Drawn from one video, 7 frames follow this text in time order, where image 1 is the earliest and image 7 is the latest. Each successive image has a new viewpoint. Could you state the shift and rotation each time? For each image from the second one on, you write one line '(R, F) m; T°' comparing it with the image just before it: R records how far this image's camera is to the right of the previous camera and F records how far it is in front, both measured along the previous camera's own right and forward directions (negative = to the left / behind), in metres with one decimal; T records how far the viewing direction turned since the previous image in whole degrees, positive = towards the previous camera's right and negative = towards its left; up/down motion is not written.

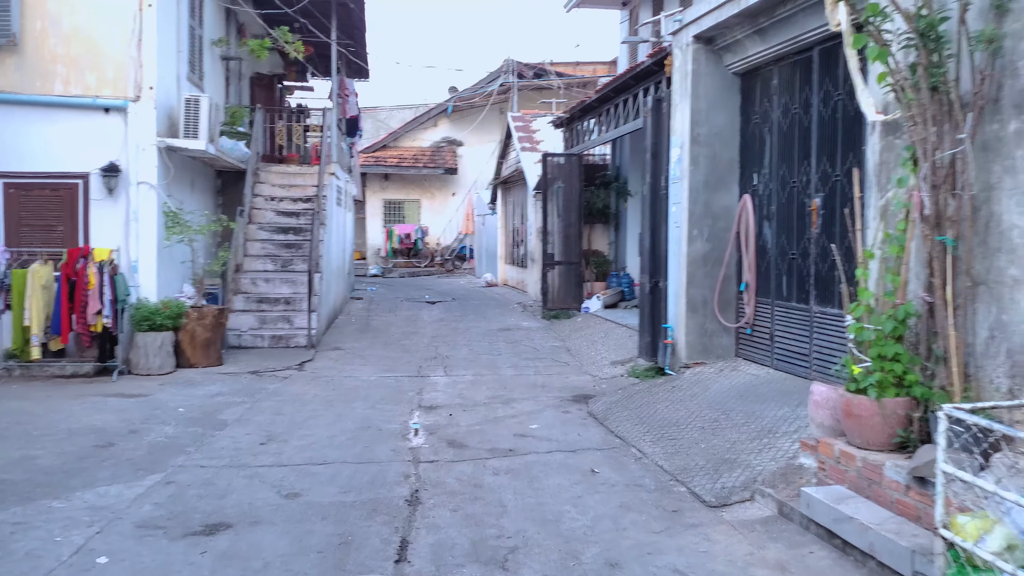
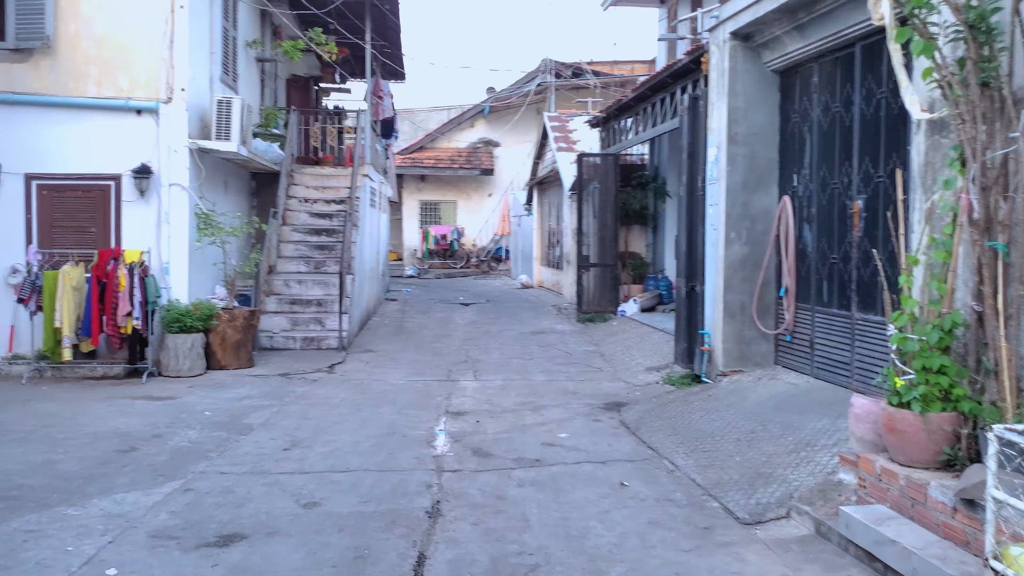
(+0.1, +0.2) m; -2°
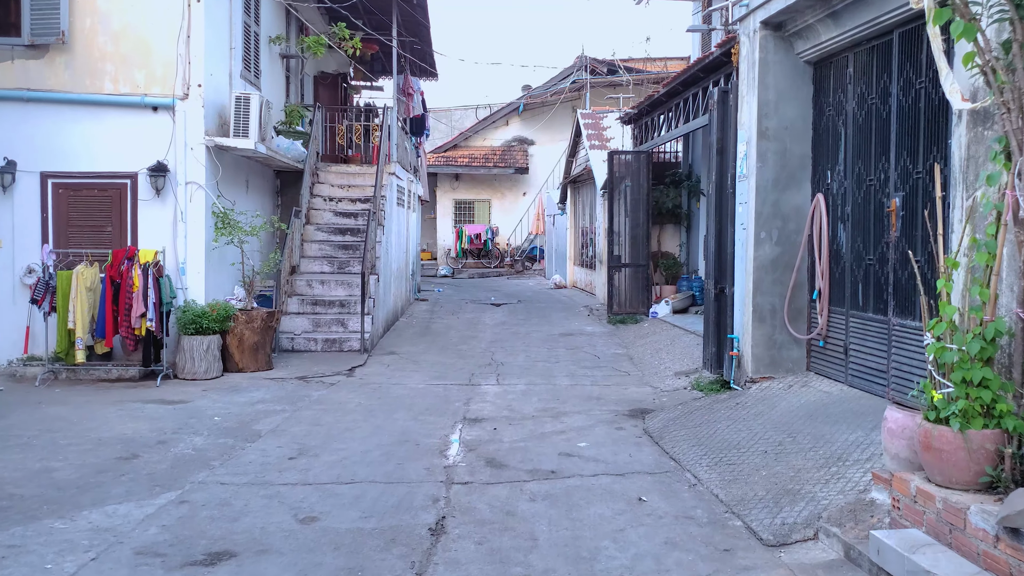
(+0.1, +0.3) m; -2°
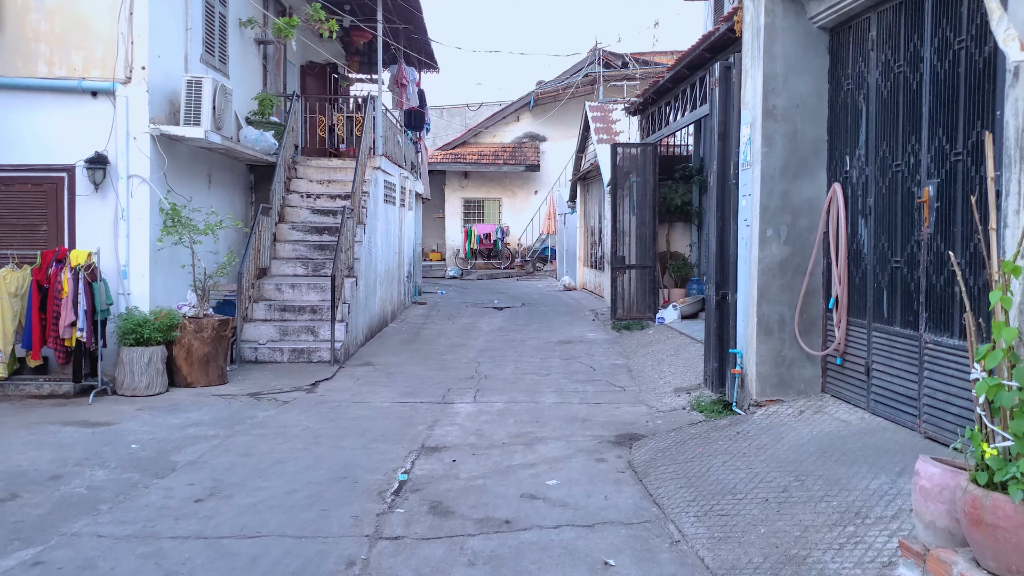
(+0.3, +0.9) m; -1°
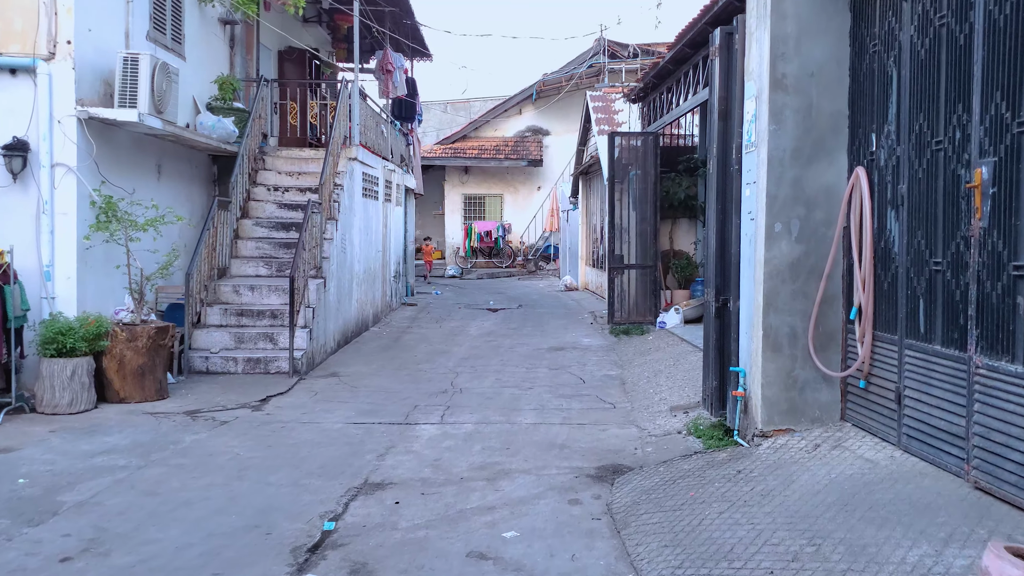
(+0.2, +0.9) m; -1°
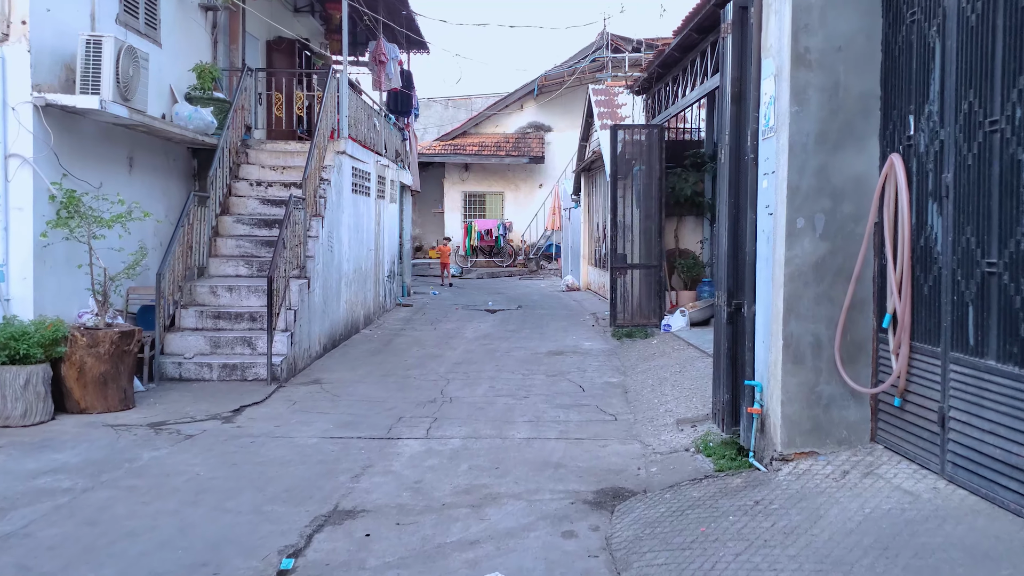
(+0.1, +0.5) m; 0°
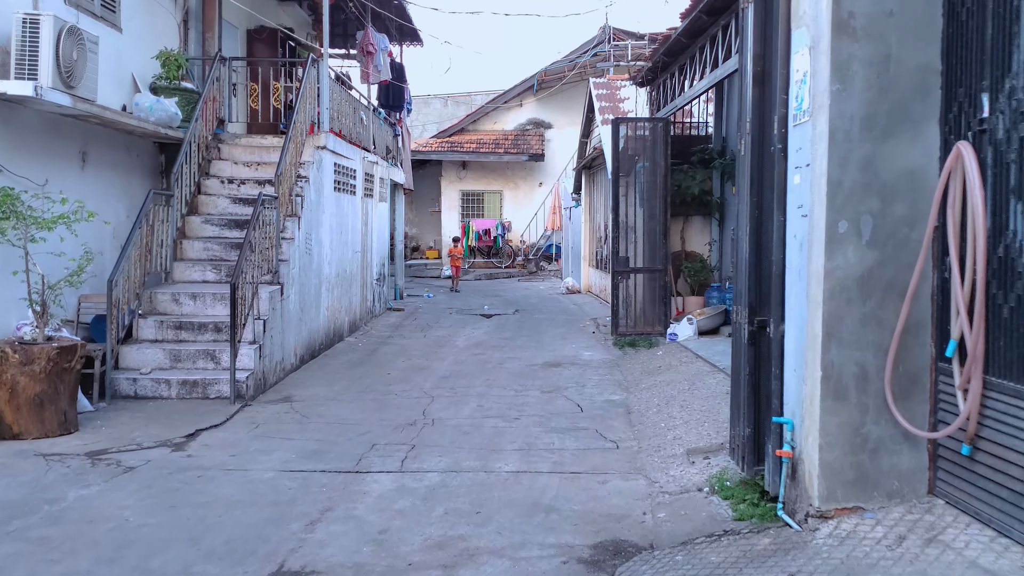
(+0.1, +0.7) m; 0°
